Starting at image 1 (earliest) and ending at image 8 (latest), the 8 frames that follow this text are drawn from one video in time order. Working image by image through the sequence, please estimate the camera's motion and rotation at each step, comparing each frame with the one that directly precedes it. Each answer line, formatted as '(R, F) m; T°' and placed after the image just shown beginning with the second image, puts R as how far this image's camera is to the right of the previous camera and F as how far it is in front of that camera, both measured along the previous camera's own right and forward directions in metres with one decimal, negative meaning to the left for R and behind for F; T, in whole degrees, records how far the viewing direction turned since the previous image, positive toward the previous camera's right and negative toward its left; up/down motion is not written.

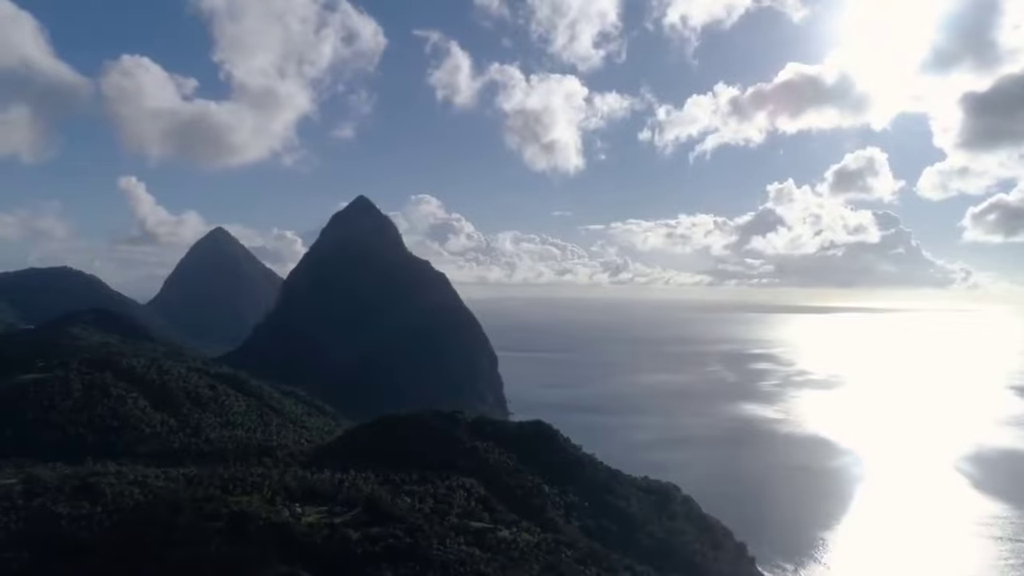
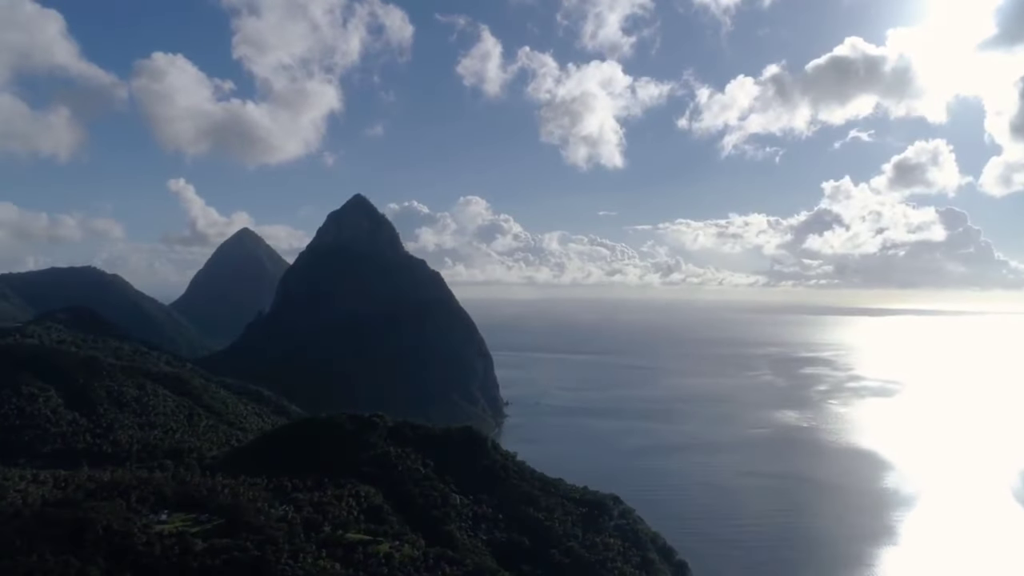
(+7.8, +2.6) m; -5°
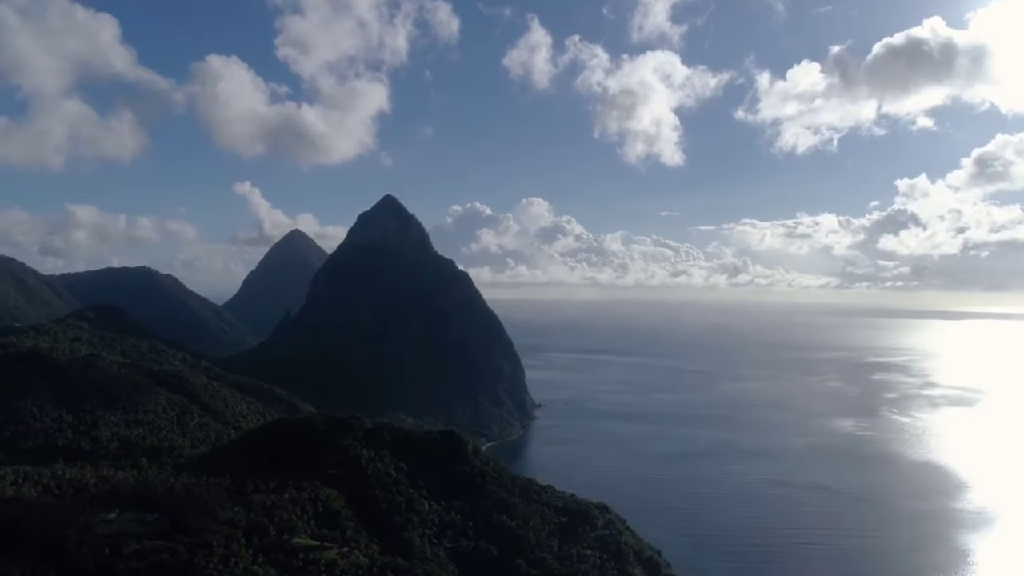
(+5.0, +1.6) m; -5°
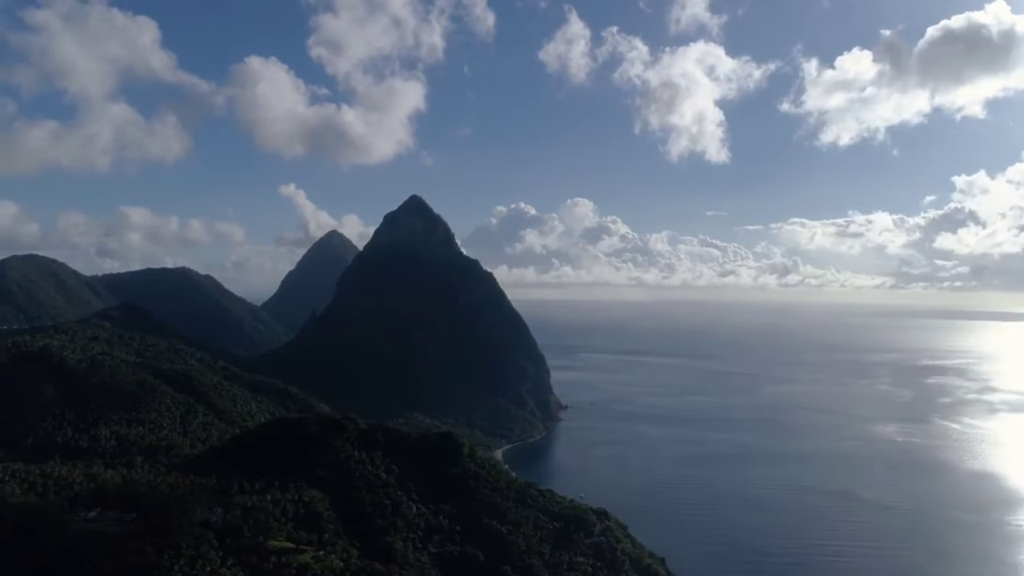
(+3.0, +1.0) m; -4°
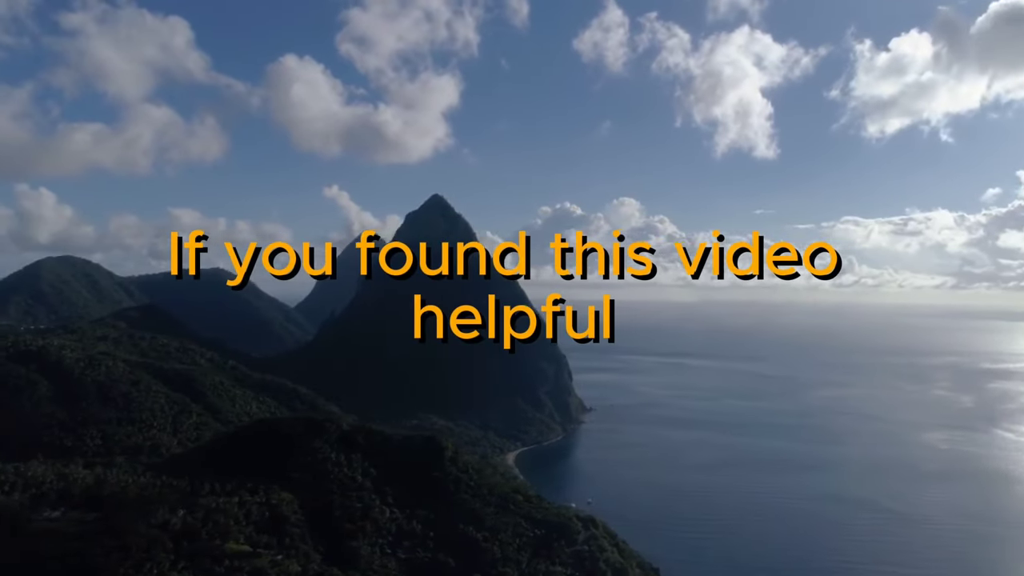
(+3.7, +1.4) m; -4°
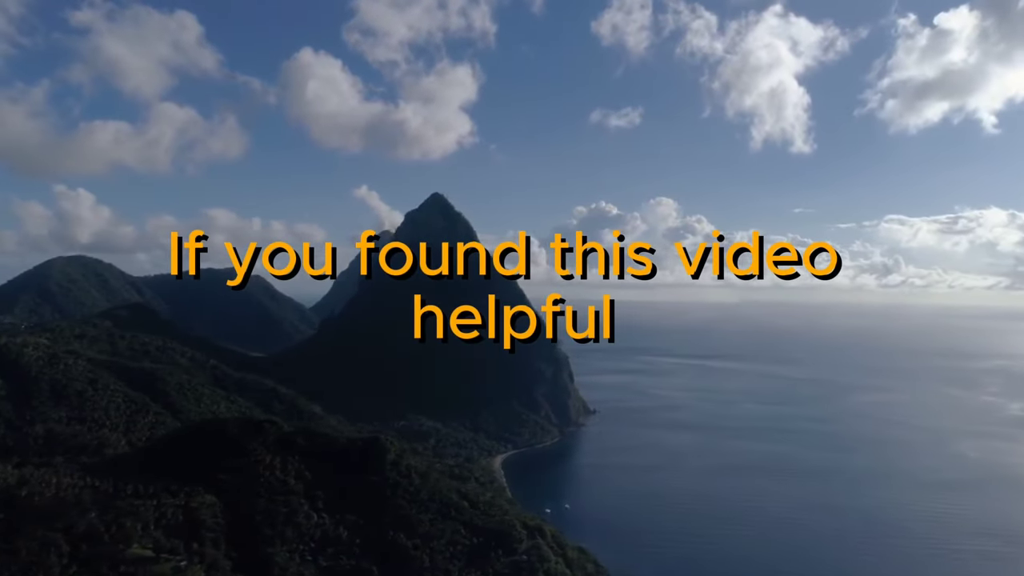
(+5.2, +1.9) m; -3°
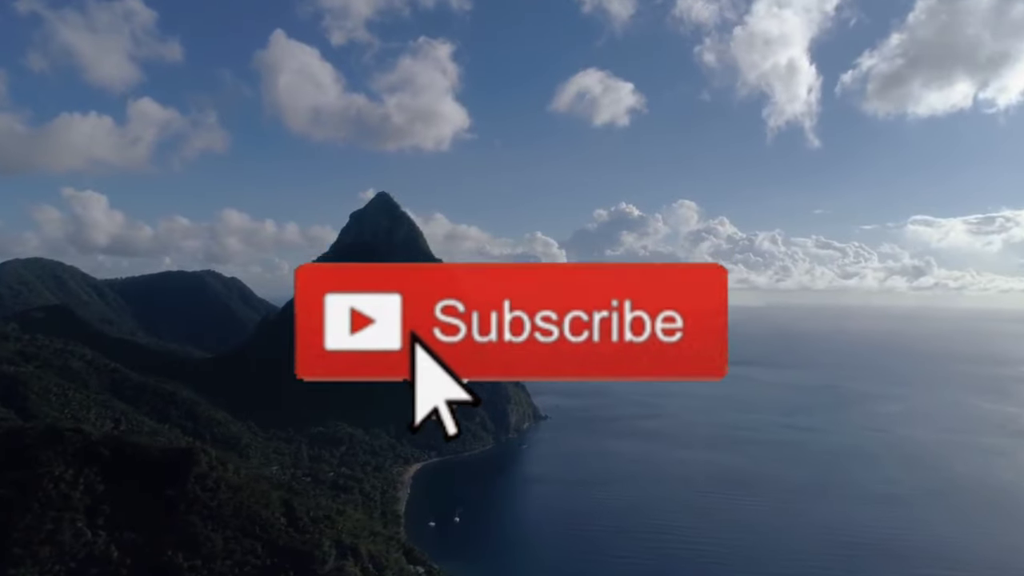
(+10.9, +3.5) m; -3°
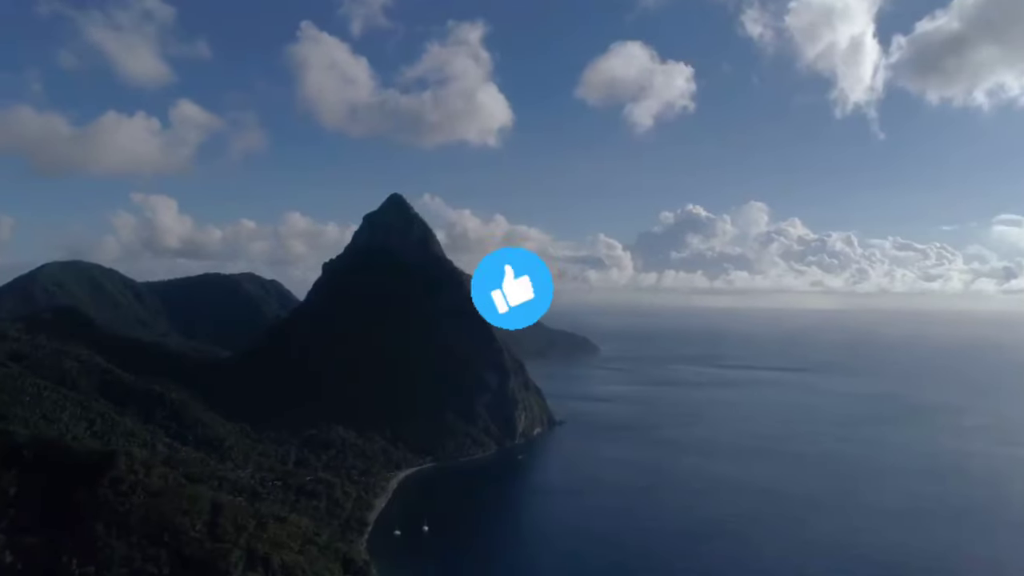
(+7.3, +2.8) m; -6°
